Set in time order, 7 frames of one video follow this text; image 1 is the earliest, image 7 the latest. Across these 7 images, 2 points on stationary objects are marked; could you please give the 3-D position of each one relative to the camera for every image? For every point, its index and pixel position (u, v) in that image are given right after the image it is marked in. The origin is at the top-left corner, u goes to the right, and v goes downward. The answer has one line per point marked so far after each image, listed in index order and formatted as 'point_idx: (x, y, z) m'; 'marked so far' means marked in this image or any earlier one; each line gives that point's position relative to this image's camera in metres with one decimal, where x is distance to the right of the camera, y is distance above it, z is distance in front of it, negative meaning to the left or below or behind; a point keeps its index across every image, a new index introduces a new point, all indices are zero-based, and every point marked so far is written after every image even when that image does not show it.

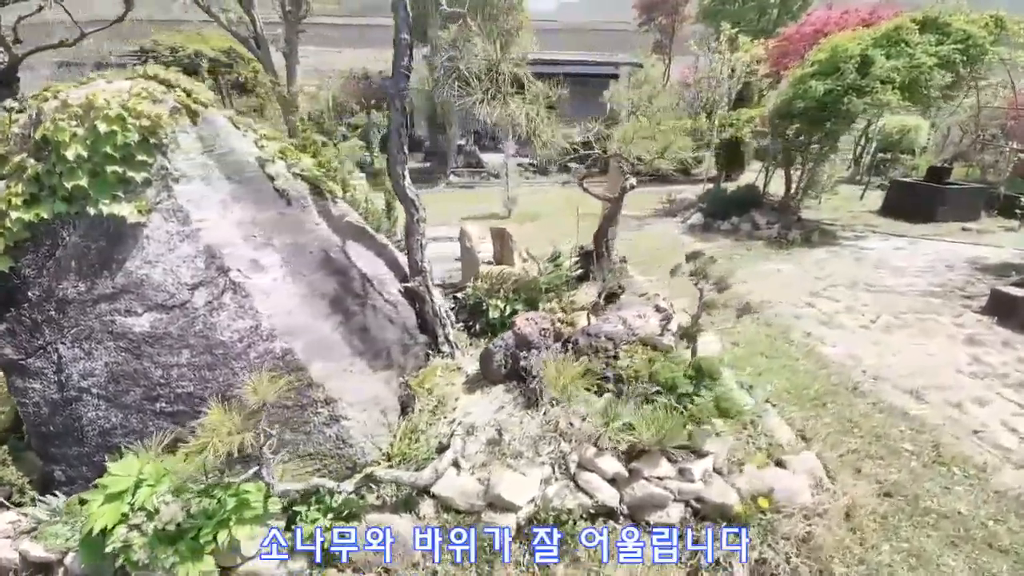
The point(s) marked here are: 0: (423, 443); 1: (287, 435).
0: (-0.8, -1.4, +3.7) m
1: (-1.8, -1.1, +3.2) m
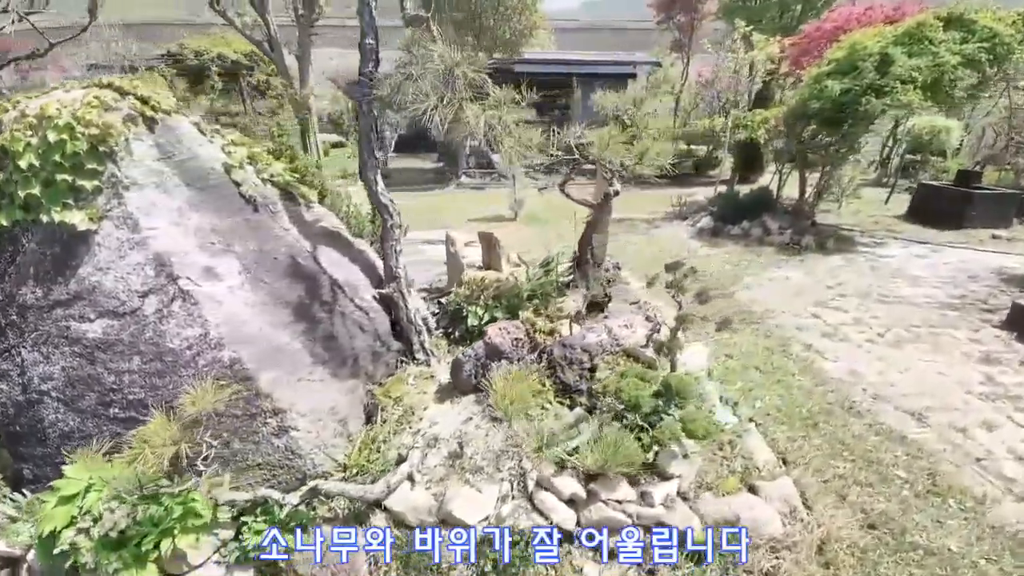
0: (-1.2, -1.5, +3.7) m
1: (-2.1, -1.2, +3.2) m
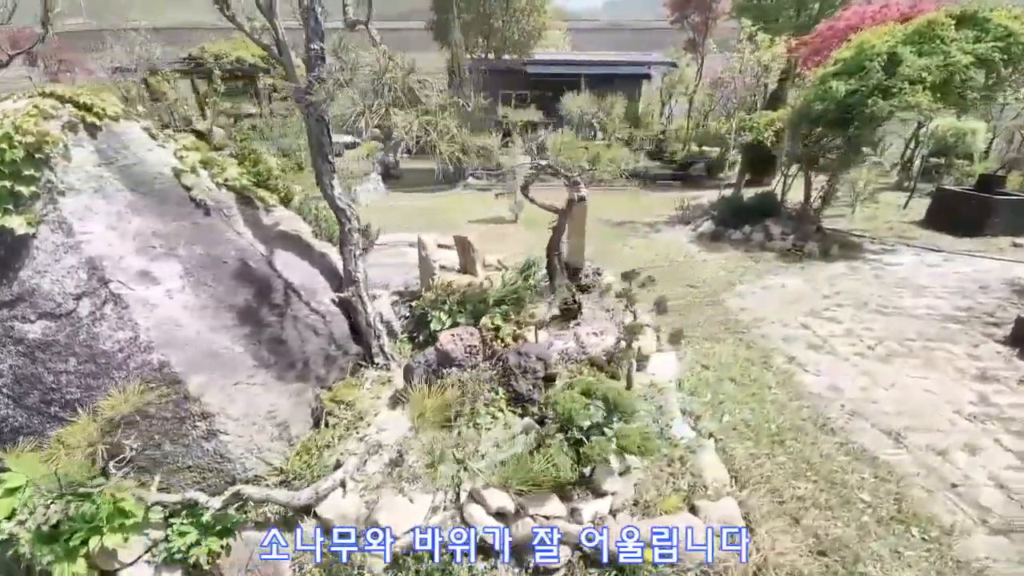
0: (-1.7, -1.5, +3.7) m
1: (-2.7, -1.2, +3.3) m
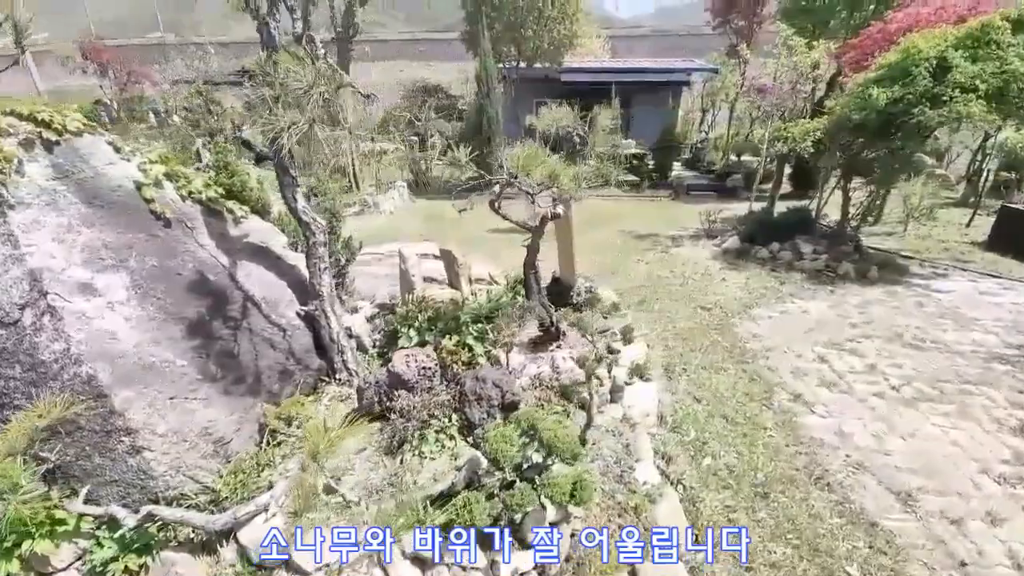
0: (-2.2, -1.7, +3.6) m
1: (-3.3, -1.3, +3.3) m
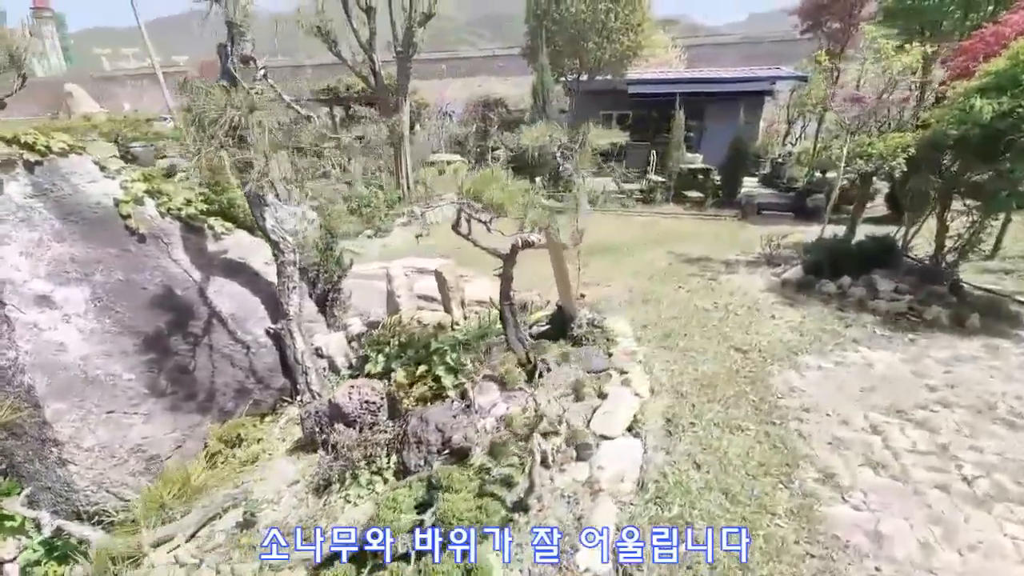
0: (-2.9, -1.8, +3.5) m
1: (-3.9, -1.5, +3.4) m
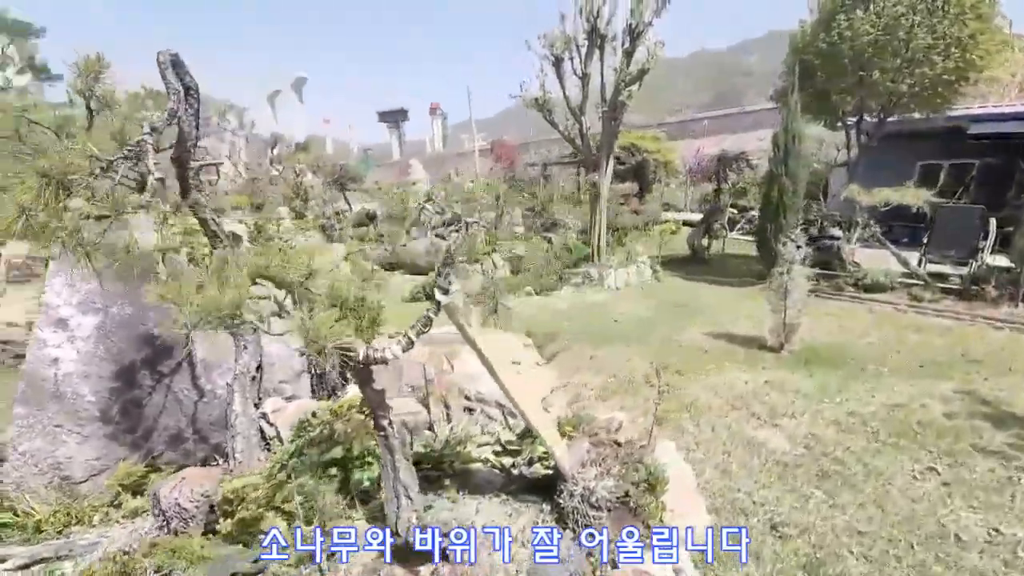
0: (-4.3, -2.2, +3.8) m
1: (-5.1, -1.7, +4.2) m
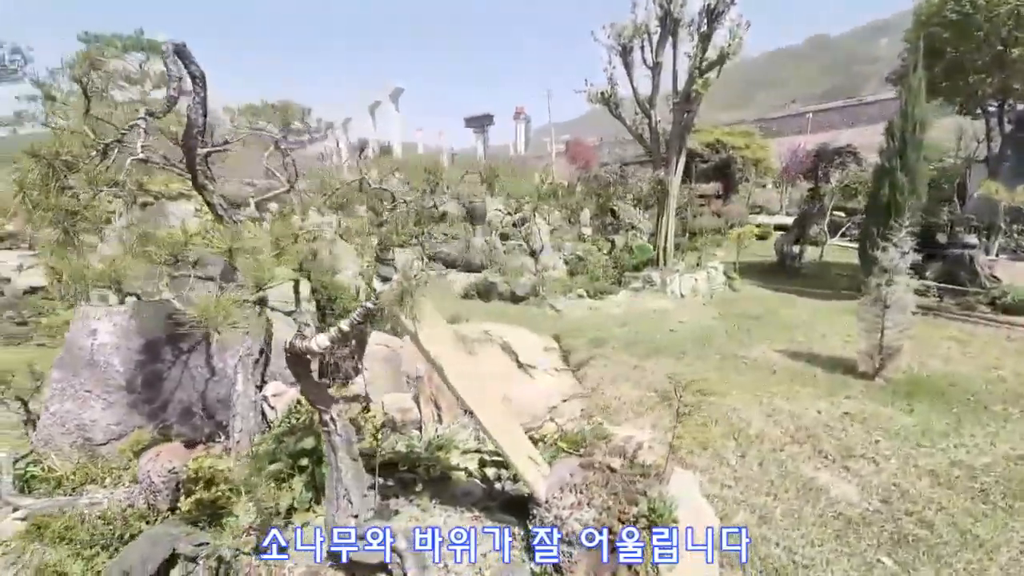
0: (-4.5, -2.0, +4.1) m
1: (-5.2, -1.4, +4.8) m
